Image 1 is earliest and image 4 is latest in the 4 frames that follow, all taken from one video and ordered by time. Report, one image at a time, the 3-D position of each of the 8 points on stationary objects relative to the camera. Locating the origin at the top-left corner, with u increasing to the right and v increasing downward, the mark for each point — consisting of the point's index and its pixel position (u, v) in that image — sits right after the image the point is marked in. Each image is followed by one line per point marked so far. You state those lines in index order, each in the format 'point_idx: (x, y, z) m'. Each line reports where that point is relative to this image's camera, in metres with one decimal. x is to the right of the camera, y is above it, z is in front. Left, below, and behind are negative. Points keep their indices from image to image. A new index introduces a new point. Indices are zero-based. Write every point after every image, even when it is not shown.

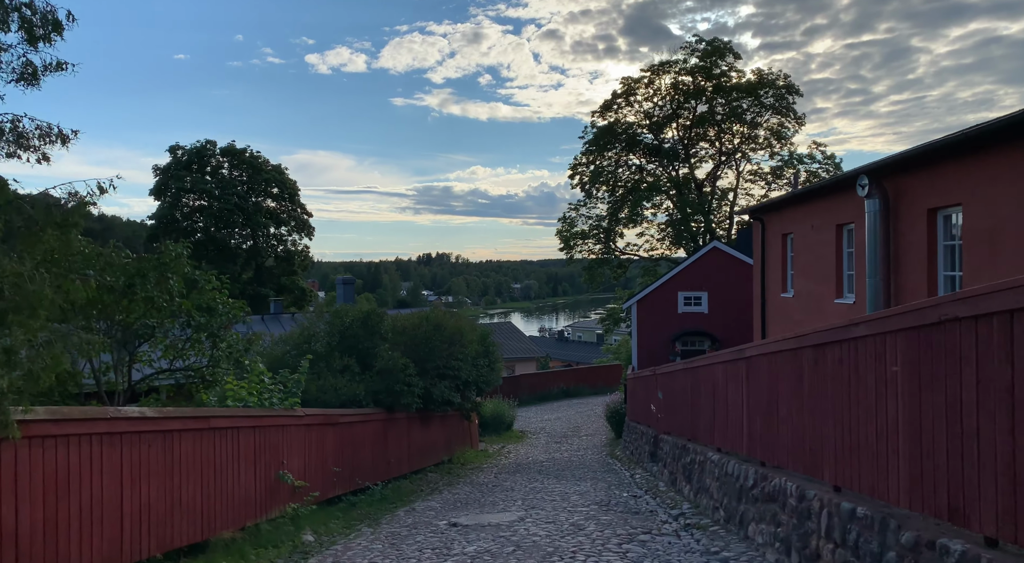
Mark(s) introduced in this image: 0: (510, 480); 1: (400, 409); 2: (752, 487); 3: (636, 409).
0: (-0.1, -4.0, +15.7) m
1: (-2.0, -2.3, +14.4) m
2: (+2.4, -2.1, +8.1) m
3: (+3.1, -3.2, +19.5) m
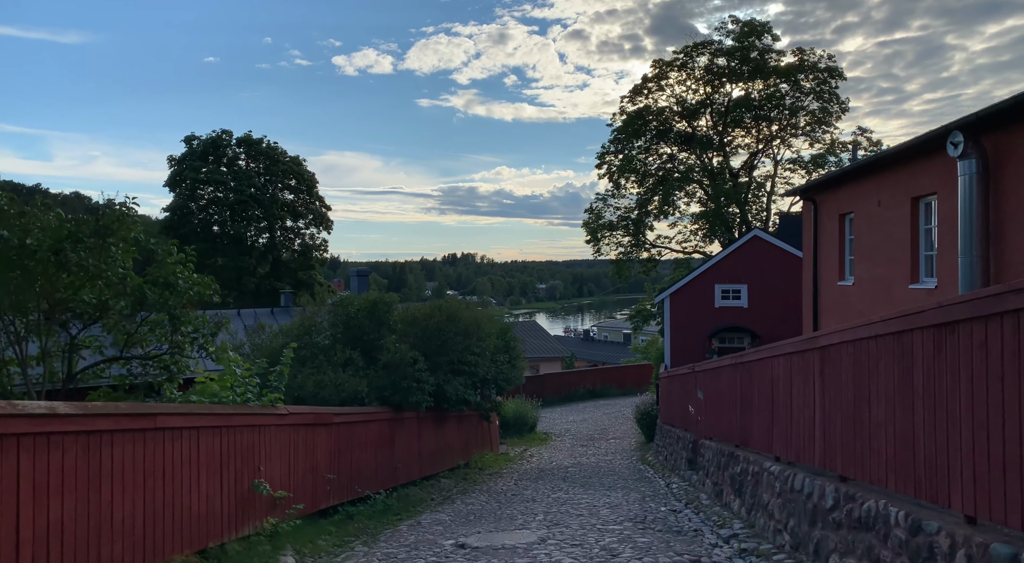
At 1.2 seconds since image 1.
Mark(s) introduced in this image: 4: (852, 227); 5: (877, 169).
0: (+0.3, -3.7, +14.2) m
1: (-1.7, -2.1, +12.9) m
2: (+2.6, -1.9, +6.4) m
3: (+3.6, -2.9, +17.8) m
4: (+5.9, +0.9, +13.5) m
5: (+5.5, +1.7, +11.7) m
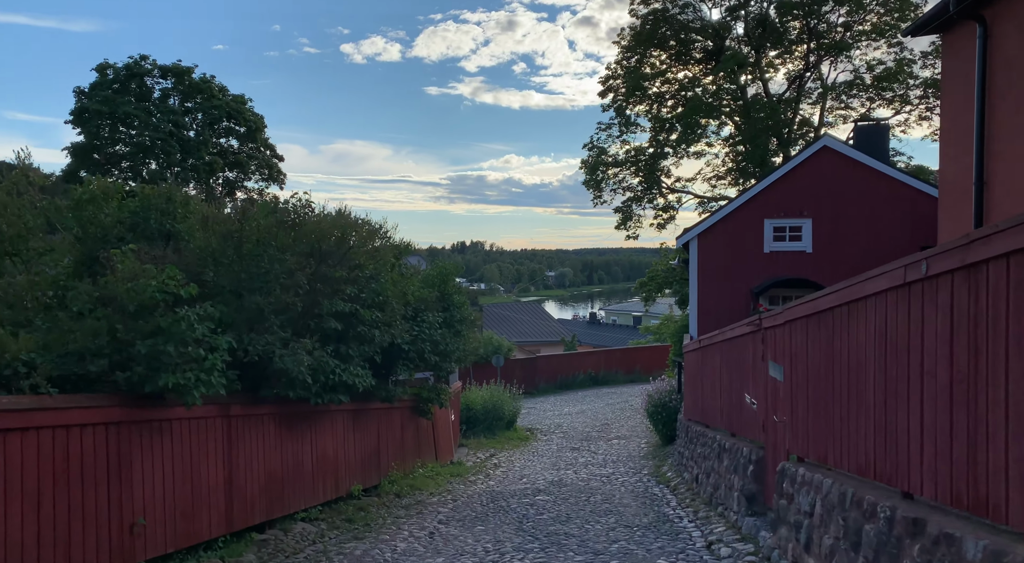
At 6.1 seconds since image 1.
0: (-0.6, -2.5, +7.4) m
1: (-2.6, -0.9, +6.1) m
2: (+1.6, -0.8, -0.4) m
3: (+2.7, -1.7, +11.0) m
4: (+4.9, +2.1, +6.6) m
5: (+4.5, +2.8, +4.9) m
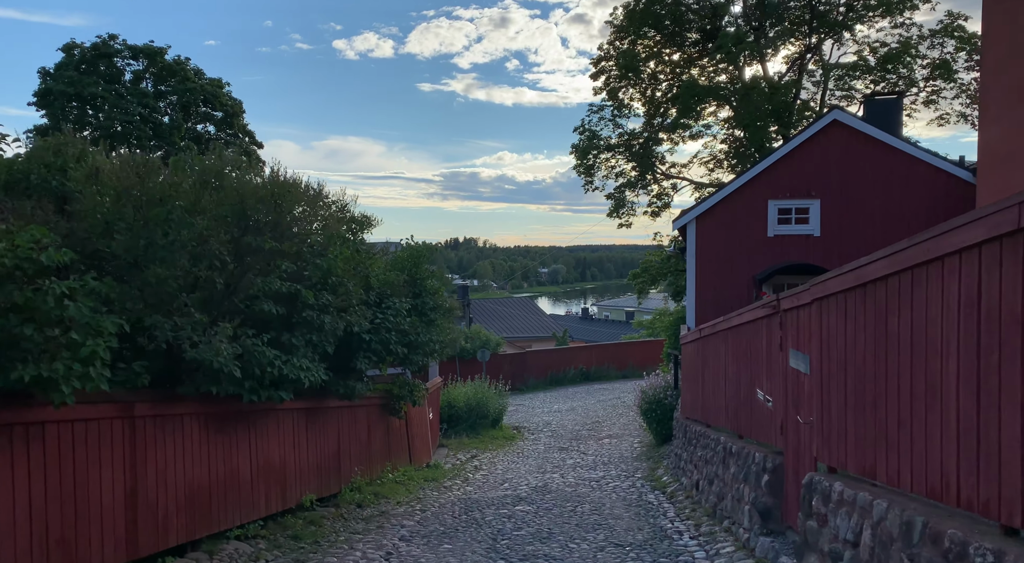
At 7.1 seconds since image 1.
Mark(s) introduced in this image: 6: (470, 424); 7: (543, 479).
0: (-0.9, -2.3, +6.1) m
1: (-2.9, -0.7, +4.8) m
2: (+1.4, -0.6, -1.6) m
3: (+2.4, -1.5, +9.8) m
4: (+4.7, +2.3, +5.4) m
5: (+4.3, +3.0, +3.6) m
6: (-1.0, -3.4, +18.7) m
7: (+0.5, -3.1, +12.4) m
